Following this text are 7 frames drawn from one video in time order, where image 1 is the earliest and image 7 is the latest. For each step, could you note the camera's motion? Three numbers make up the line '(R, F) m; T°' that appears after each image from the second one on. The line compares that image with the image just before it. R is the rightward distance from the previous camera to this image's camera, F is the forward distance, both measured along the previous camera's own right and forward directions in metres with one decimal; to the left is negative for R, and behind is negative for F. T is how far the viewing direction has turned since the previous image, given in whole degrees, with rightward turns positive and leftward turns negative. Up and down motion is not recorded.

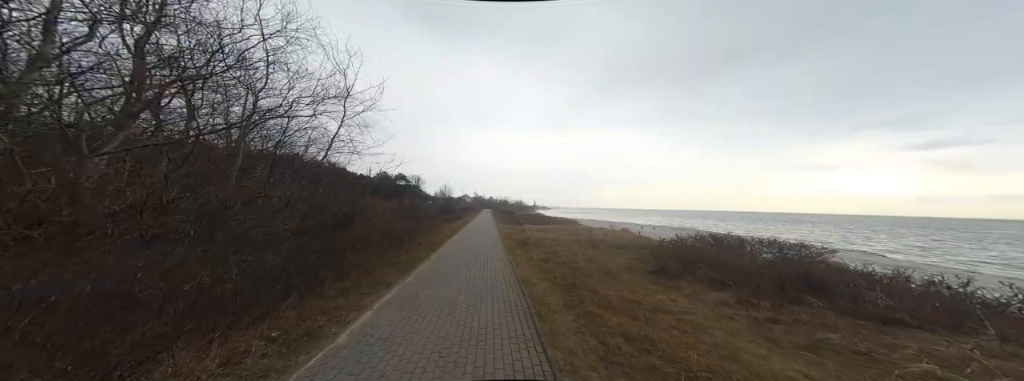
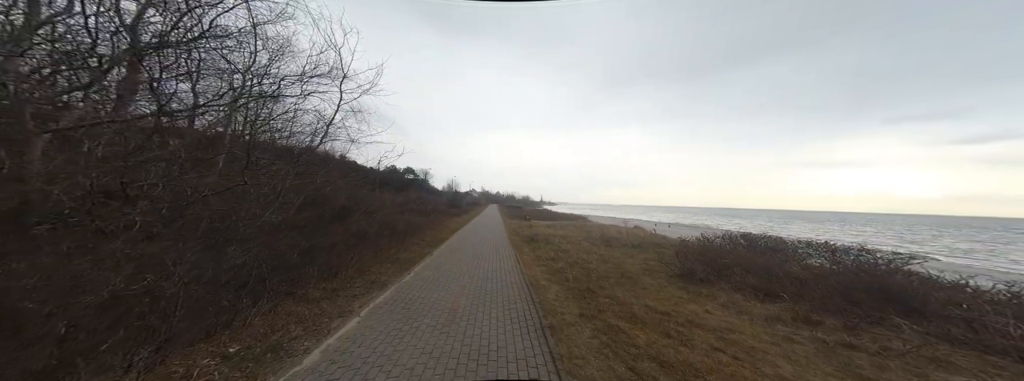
(0.0, +0.7) m; -2°
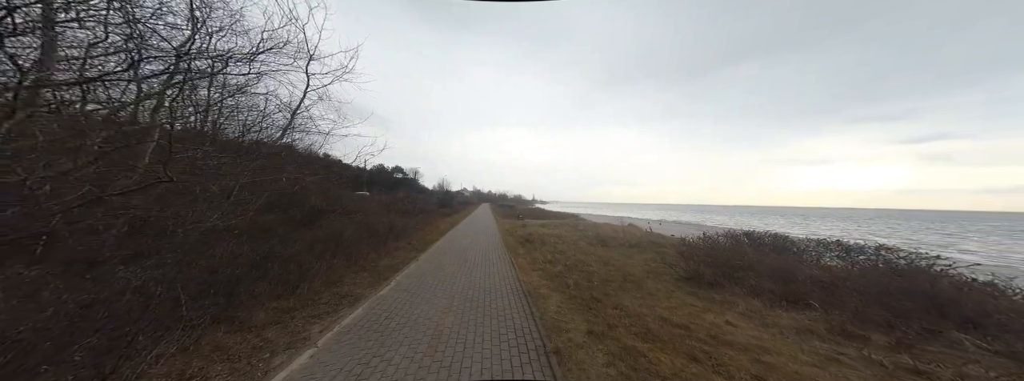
(-0.1, +0.7) m; +2°
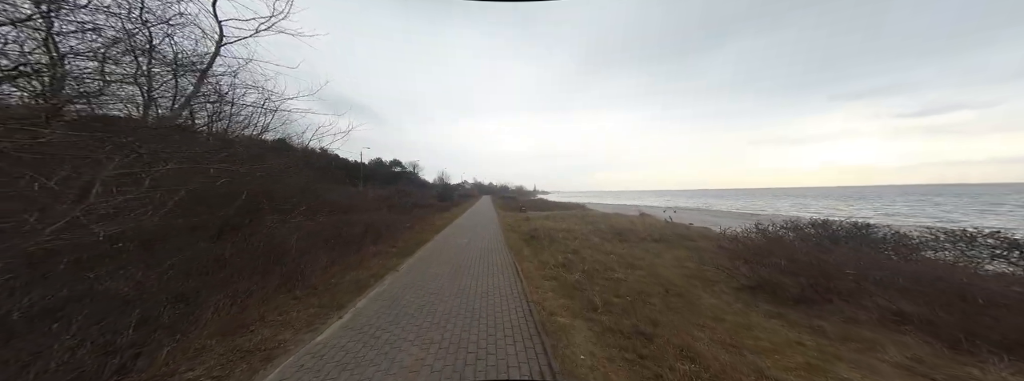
(0.0, +1.9) m; -1°
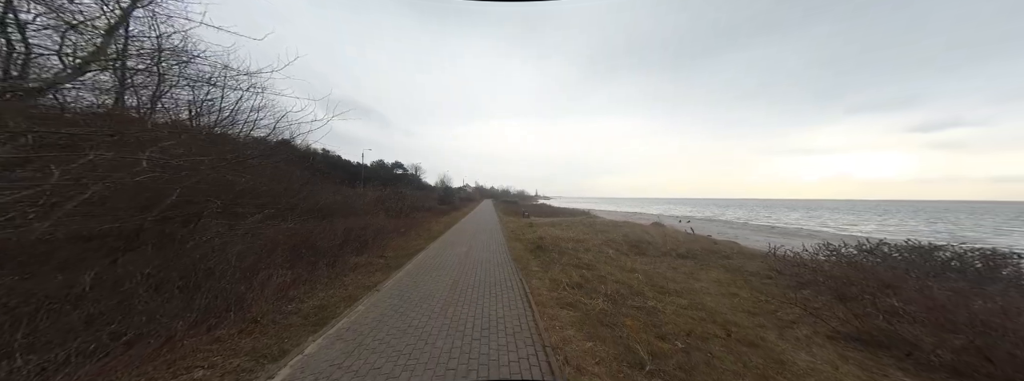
(-0.2, +1.4) m; -1°
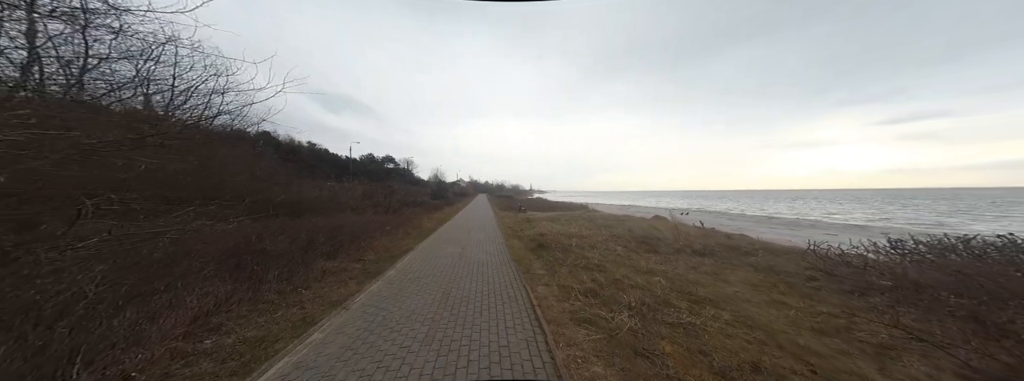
(-0.2, +1.3) m; +1°
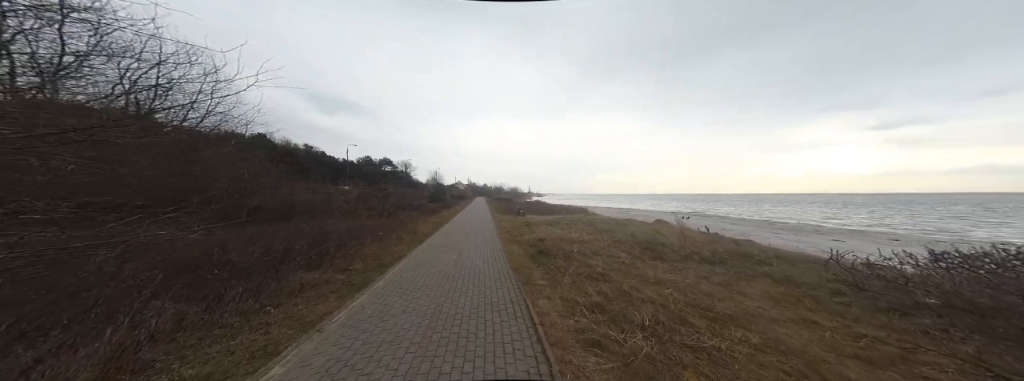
(0.0, +0.6) m; 0°
